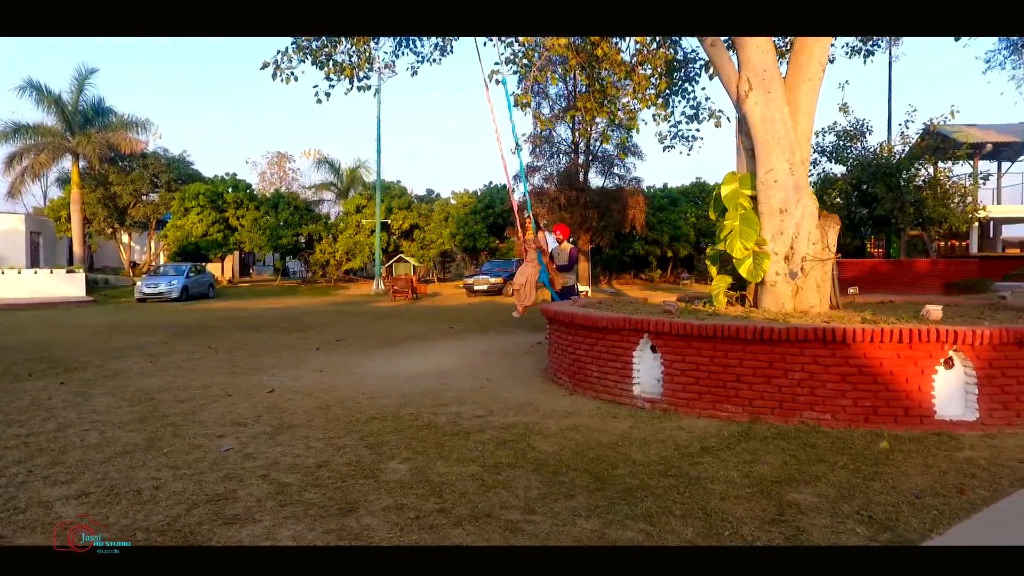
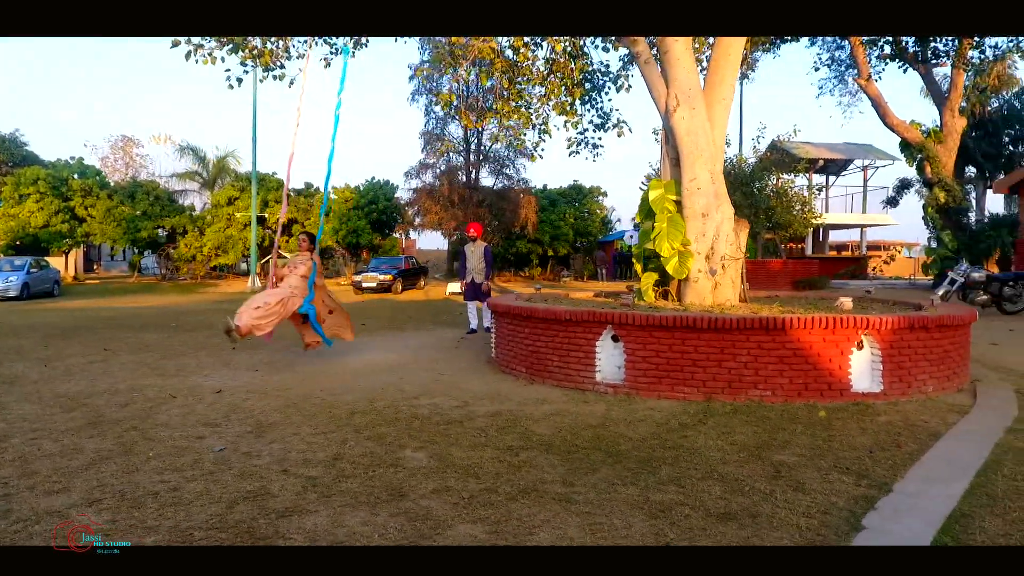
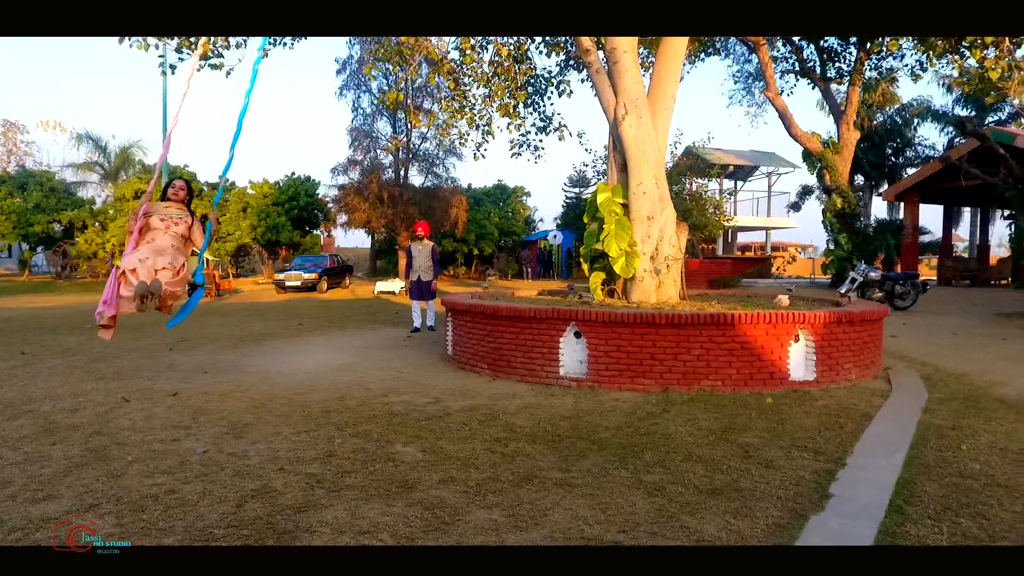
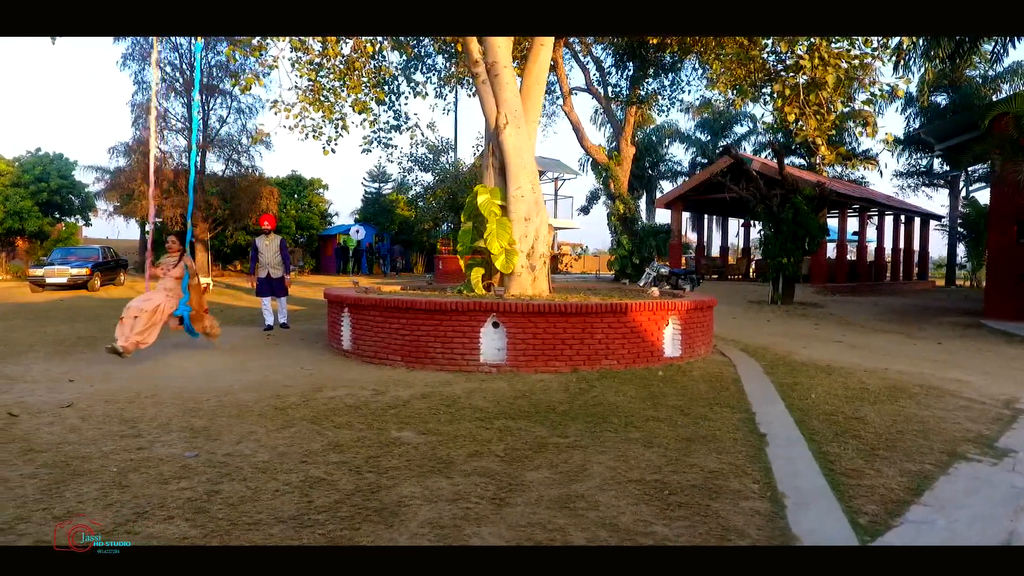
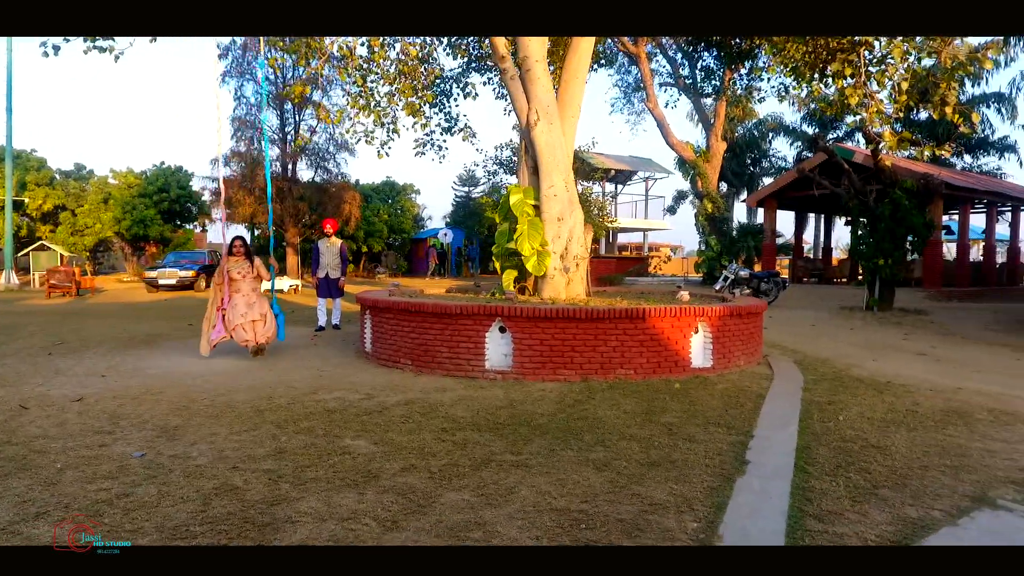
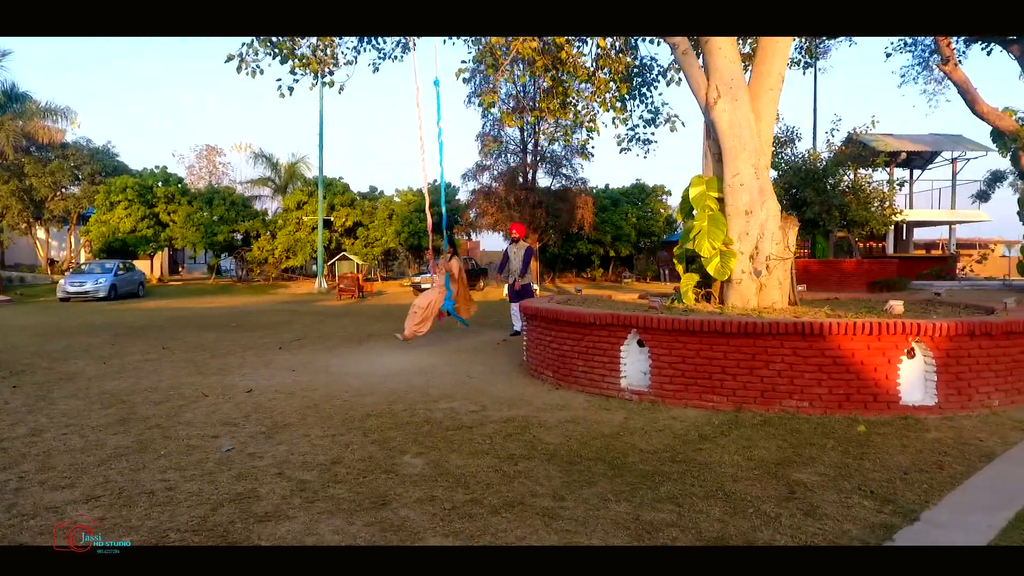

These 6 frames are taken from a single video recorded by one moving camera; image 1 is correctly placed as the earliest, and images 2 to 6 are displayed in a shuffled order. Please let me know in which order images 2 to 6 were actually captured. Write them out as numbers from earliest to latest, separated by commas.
6, 2, 3, 5, 4
